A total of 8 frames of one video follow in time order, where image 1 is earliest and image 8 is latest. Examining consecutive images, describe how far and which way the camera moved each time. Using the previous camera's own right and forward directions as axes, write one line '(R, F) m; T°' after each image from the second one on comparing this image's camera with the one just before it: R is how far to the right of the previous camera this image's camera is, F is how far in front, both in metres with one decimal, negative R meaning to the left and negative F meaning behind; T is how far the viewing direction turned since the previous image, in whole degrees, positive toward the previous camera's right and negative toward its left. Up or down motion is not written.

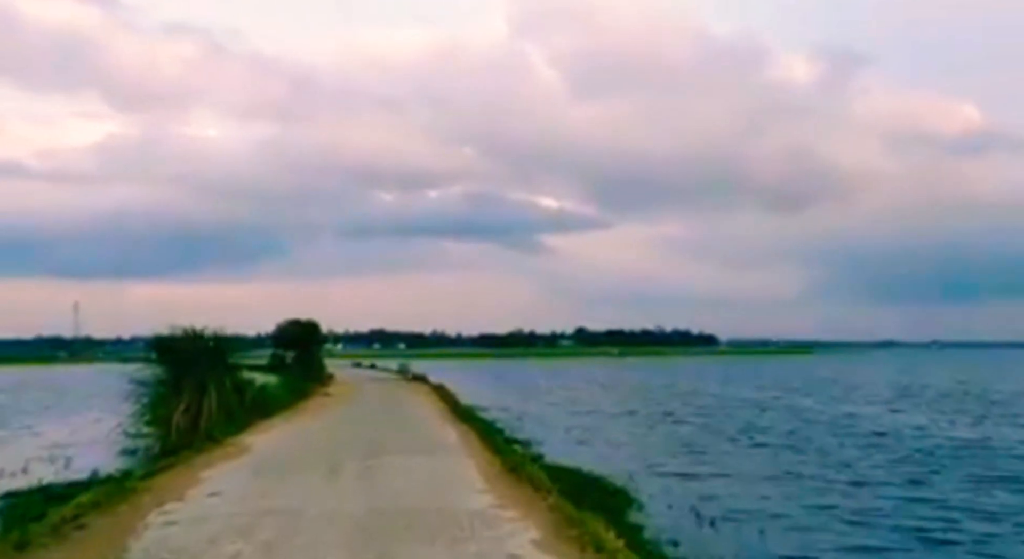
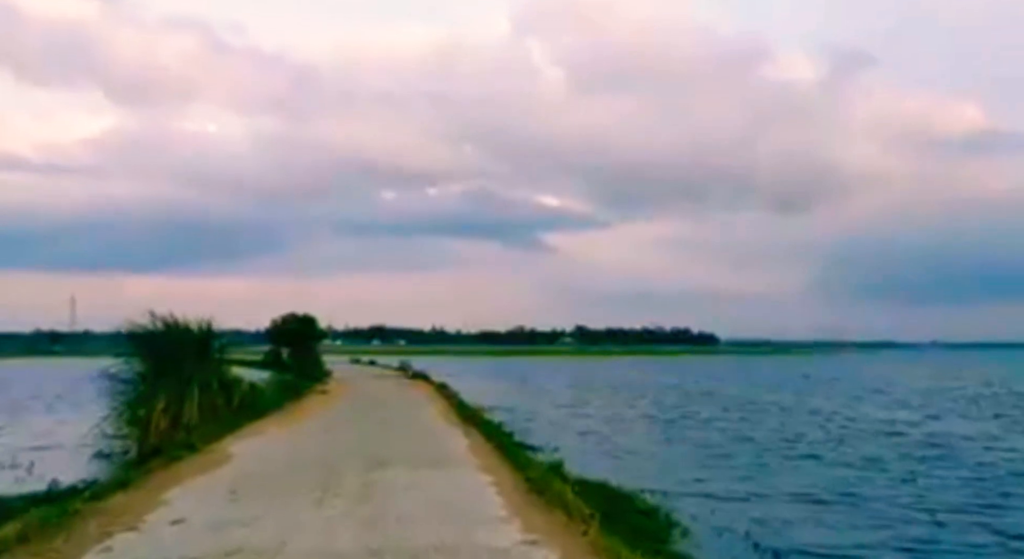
(-0.2, +1.0) m; 0°
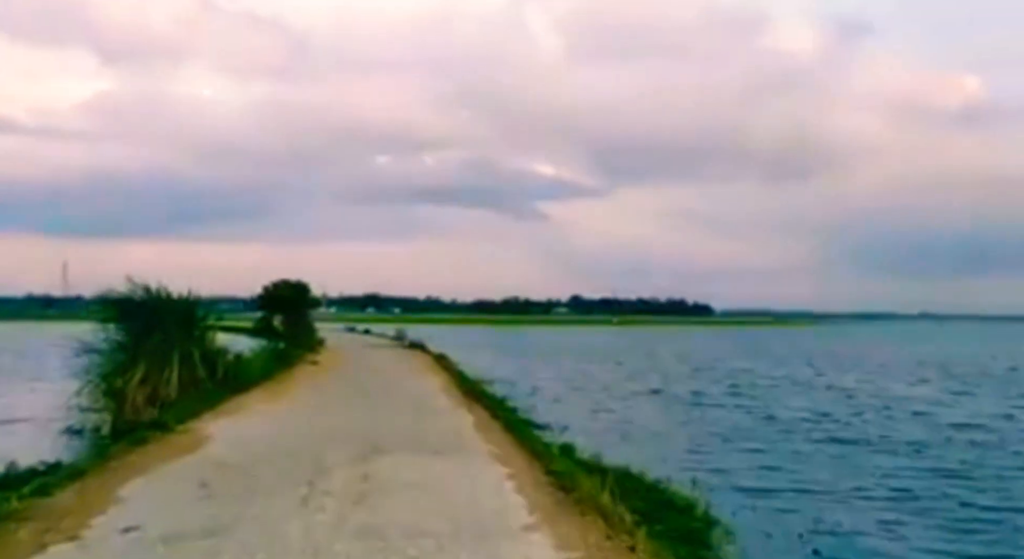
(-0.1, +0.8) m; 0°
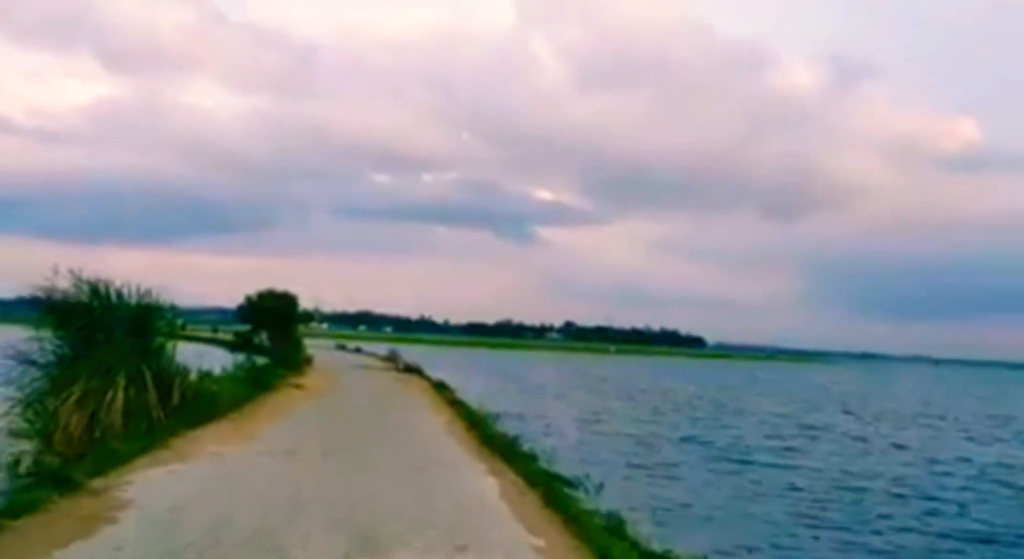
(-0.3, +1.9) m; 0°
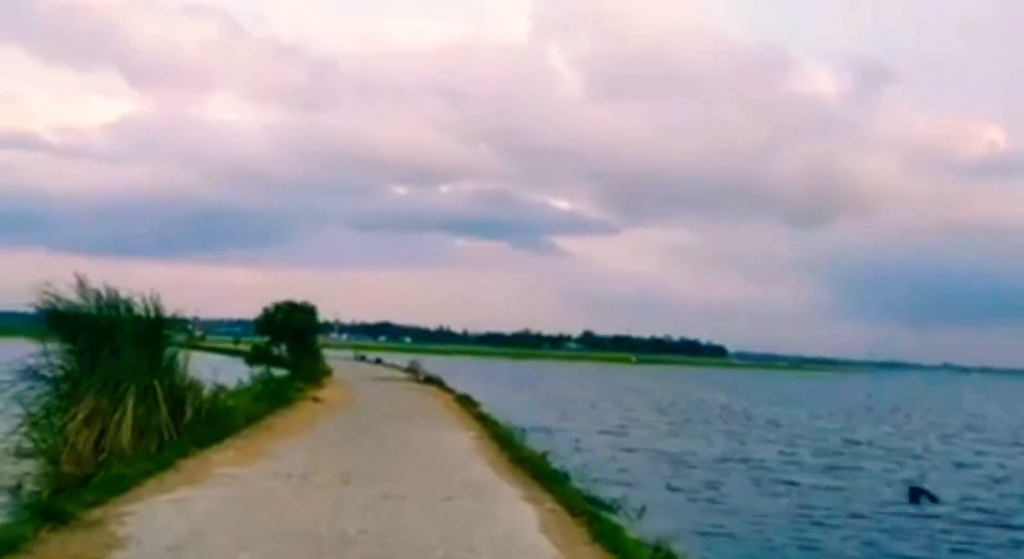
(-0.1, +0.5) m; -1°
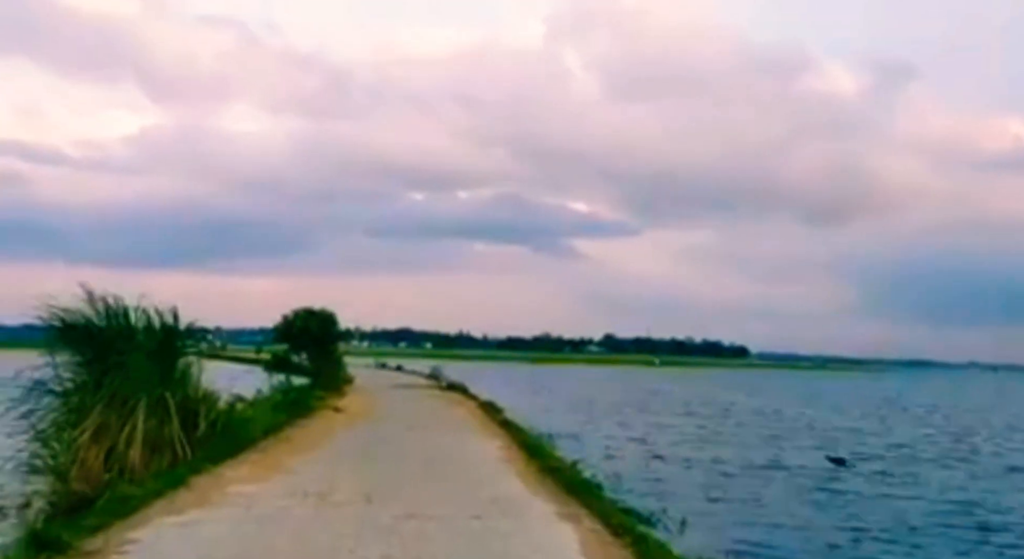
(-0.1, +0.4) m; -1°
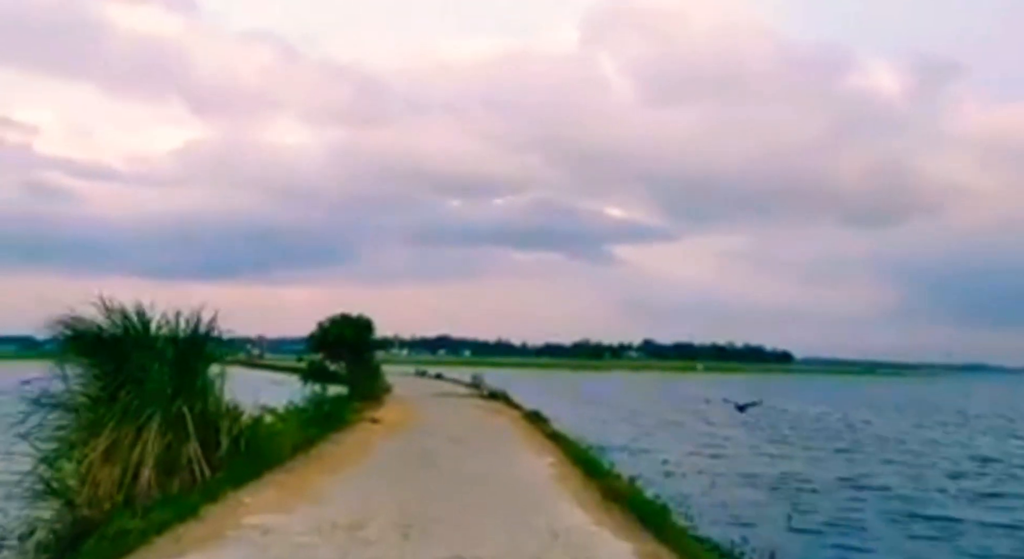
(-0.1, +0.9) m; -2°
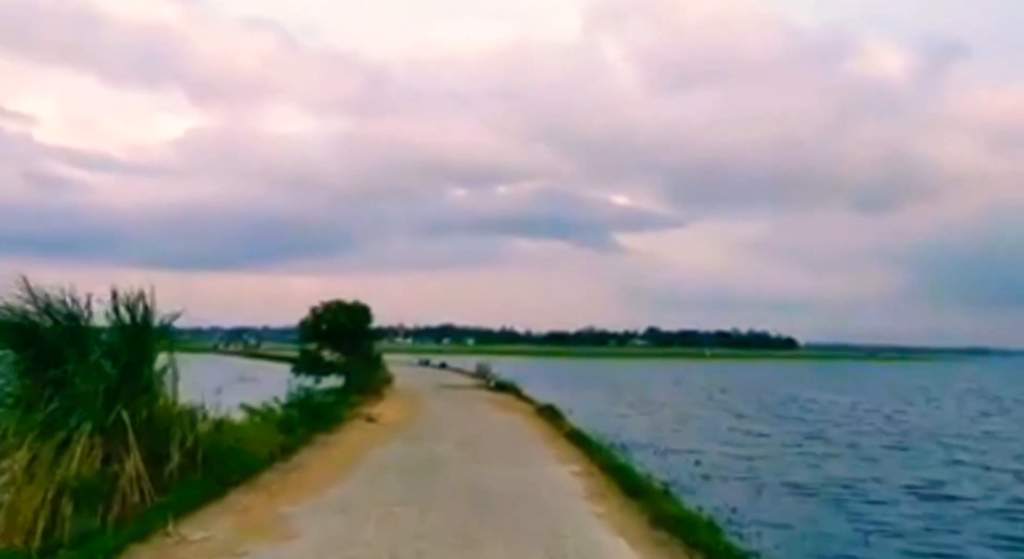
(-0.1, +1.4) m; 0°
